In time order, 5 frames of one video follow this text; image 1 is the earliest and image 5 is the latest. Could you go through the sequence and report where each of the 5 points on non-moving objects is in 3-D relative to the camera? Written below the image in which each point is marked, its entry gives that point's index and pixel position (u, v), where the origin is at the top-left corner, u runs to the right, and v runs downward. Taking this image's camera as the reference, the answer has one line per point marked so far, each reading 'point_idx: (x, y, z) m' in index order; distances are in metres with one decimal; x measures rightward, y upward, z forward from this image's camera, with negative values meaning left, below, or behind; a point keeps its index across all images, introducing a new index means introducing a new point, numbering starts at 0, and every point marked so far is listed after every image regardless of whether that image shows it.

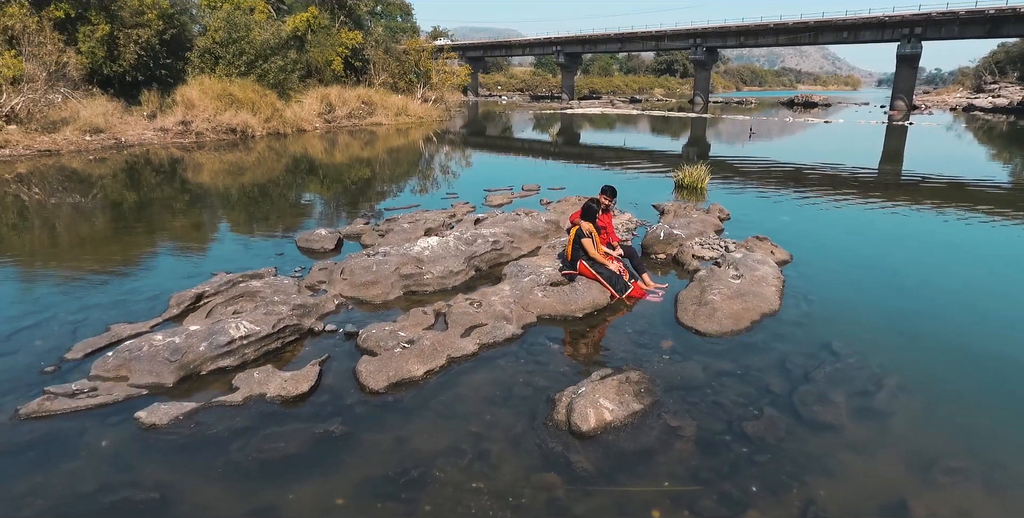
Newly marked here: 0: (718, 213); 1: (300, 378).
0: (+4.1, +0.9, +12.6) m
1: (-1.9, -1.0, +5.6) m
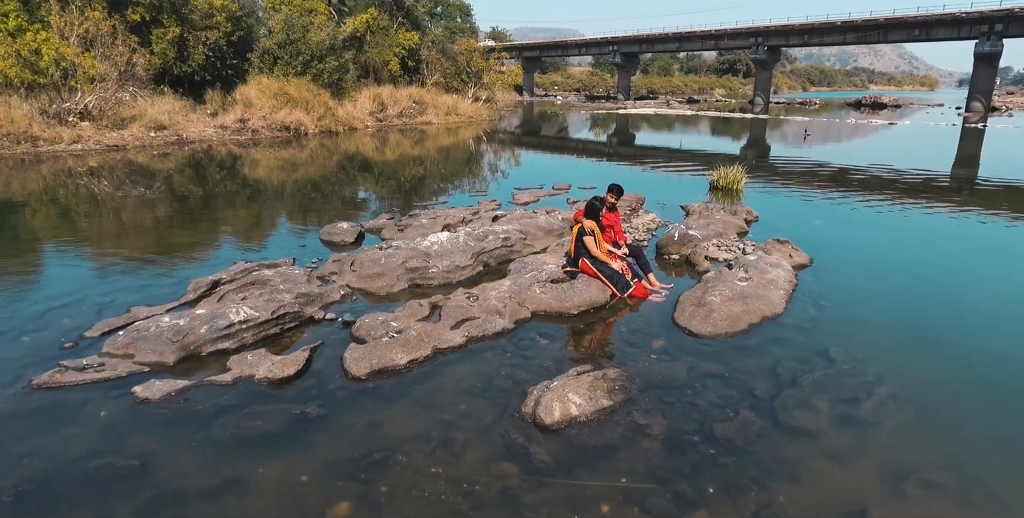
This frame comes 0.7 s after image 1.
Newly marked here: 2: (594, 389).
0: (+4.5, +0.9, +12.3) m
1: (-2.1, -0.9, +5.8) m
2: (+0.7, -1.1, +5.3) m
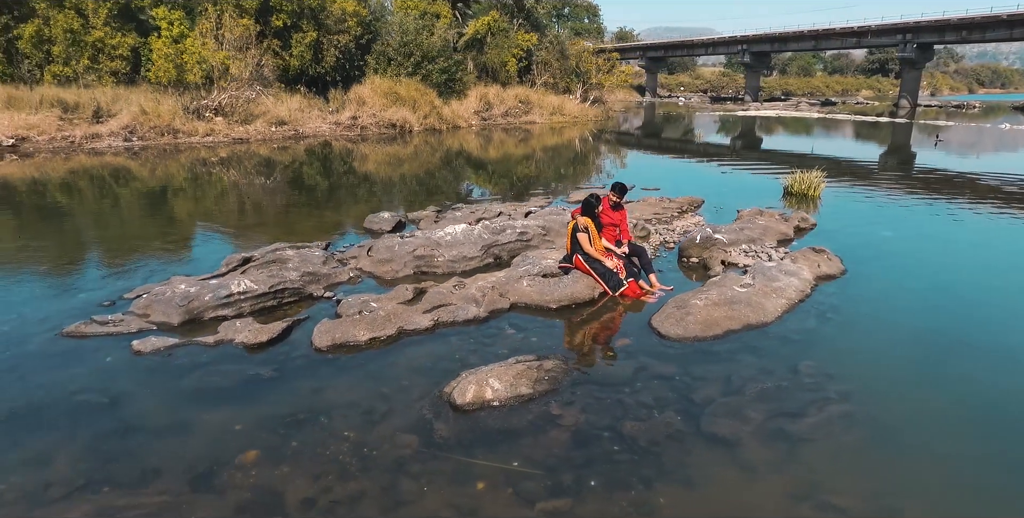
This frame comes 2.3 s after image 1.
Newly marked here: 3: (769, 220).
0: (+5.2, +0.7, +11.6) m
1: (-2.5, -0.7, +6.5) m
2: (+0.1, -1.0, +5.5) m
3: (+4.5, +0.7, +11.2) m
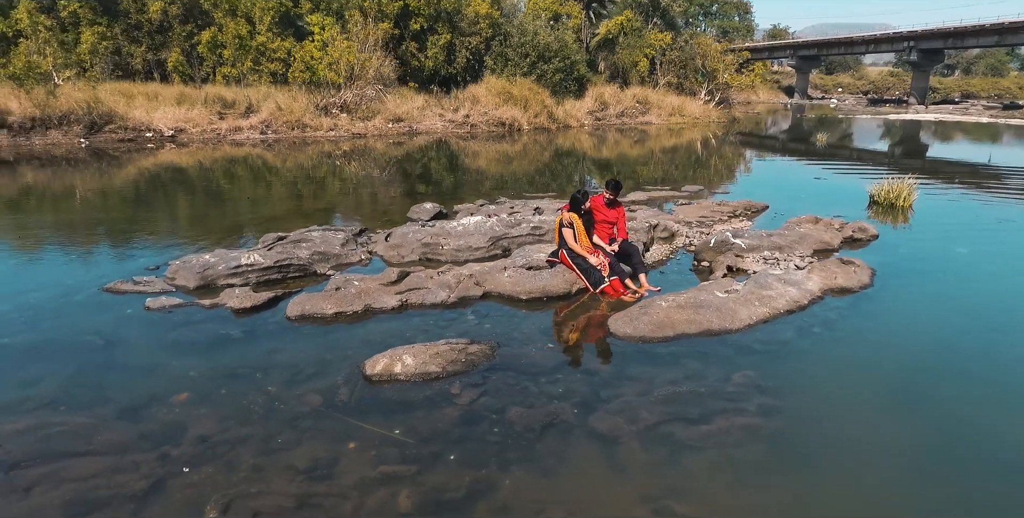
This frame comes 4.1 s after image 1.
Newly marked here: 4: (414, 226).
0: (+5.8, +0.5, +10.6) m
1: (-3.0, -0.4, +7.4) m
2: (-0.7, -0.9, +5.8) m
3: (+5.0, +0.5, +10.5) m
4: (-1.5, +0.5, +10.0) m
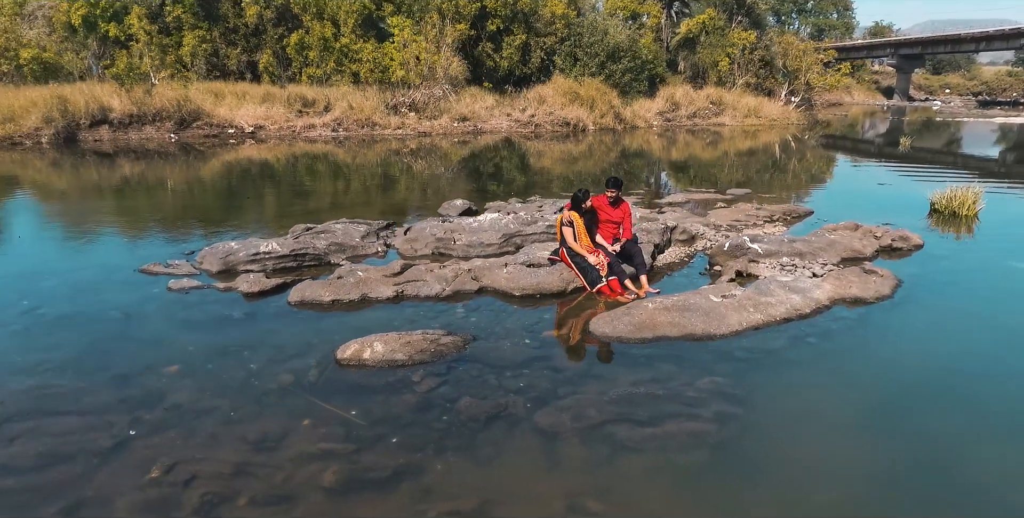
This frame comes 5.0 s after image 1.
0: (+6.1, +0.3, +10.0) m
1: (-3.1, -0.3, +7.8) m
2: (-1.0, -0.8, +6.0) m
3: (+5.3, +0.4, +9.9) m
4: (-1.3, +0.6, +10.2) m
